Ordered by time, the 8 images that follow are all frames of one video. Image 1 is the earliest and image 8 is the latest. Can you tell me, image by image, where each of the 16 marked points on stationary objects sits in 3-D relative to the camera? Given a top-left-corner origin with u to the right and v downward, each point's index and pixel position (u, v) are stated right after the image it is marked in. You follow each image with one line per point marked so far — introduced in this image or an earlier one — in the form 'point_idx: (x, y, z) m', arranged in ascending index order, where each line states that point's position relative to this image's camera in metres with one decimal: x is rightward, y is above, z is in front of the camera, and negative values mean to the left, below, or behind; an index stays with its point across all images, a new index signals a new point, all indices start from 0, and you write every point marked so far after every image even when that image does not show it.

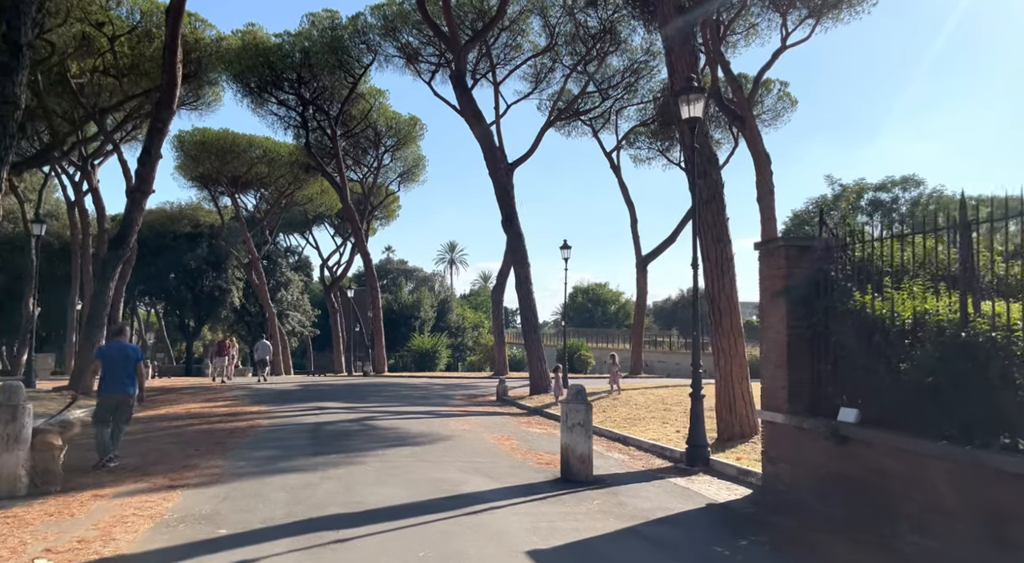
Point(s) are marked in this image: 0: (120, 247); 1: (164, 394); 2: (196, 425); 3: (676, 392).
0: (-8.8, +0.8, +17.5) m
1: (-8.8, -2.9, +19.7) m
2: (-5.0, -2.3, +12.4) m
3: (+3.7, -2.5, +17.1) m
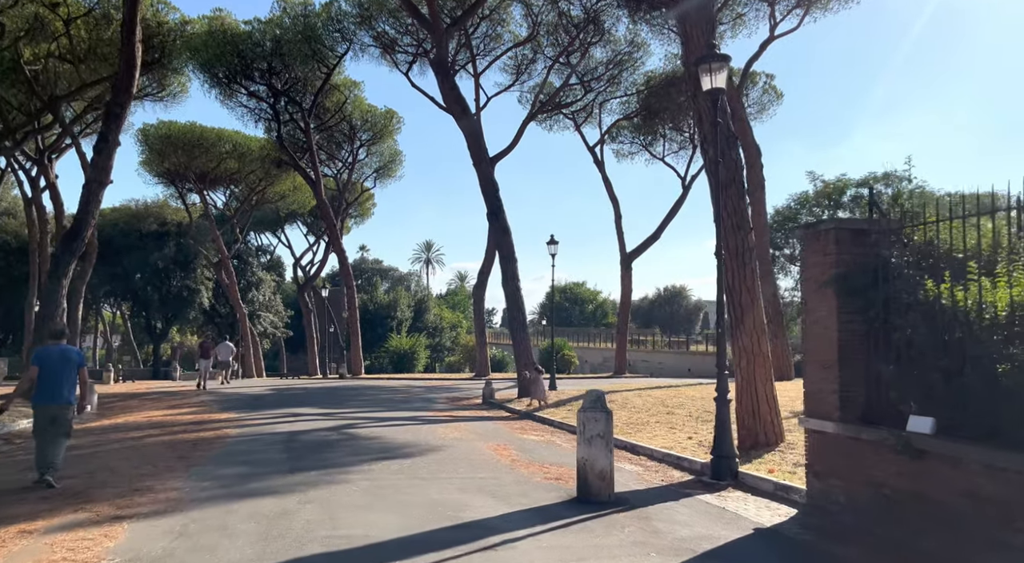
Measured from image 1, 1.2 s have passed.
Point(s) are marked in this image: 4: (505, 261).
0: (-9.1, +0.9, +16.2) m
1: (-9.2, -2.8, +18.4) m
2: (-5.1, -2.2, +11.2) m
3: (+3.4, -2.4, +16.2) m
4: (-0.2, +0.5, +19.0) m
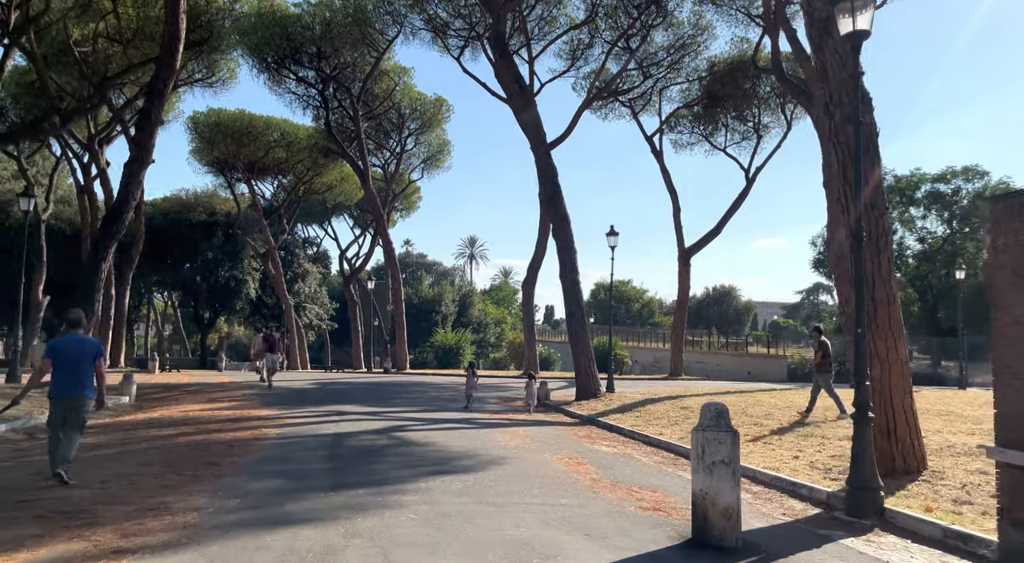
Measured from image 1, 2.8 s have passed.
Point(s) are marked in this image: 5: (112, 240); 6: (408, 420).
0: (-7.9, +1.2, +15.3) m
1: (-7.9, -2.5, +17.6) m
2: (-4.2, -2.0, +10.2) m
3: (+4.6, -2.3, +14.6) m
4: (+1.2, +0.6, +17.6) m
5: (-7.9, +0.8, +15.4) m
6: (-1.7, -2.2, +12.4) m
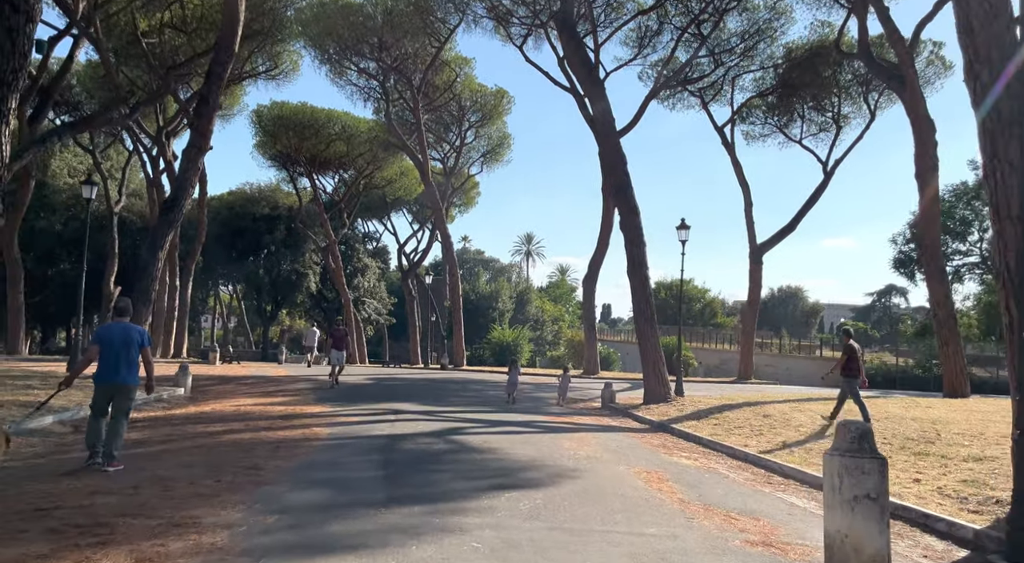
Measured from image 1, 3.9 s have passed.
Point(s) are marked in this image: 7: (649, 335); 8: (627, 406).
0: (-6.6, +1.4, +15.0) m
1: (-6.5, -2.3, +17.2) m
2: (-3.4, -1.9, +9.5) m
3: (+5.7, -2.3, +13.3) m
4: (+2.6, +0.7, +16.5) m
5: (-6.6, +1.0, +15.0) m
6: (-0.7, -2.1, +11.6) m
7: (+2.9, -1.1, +16.3) m
8: (+2.4, -2.6, +16.0) m
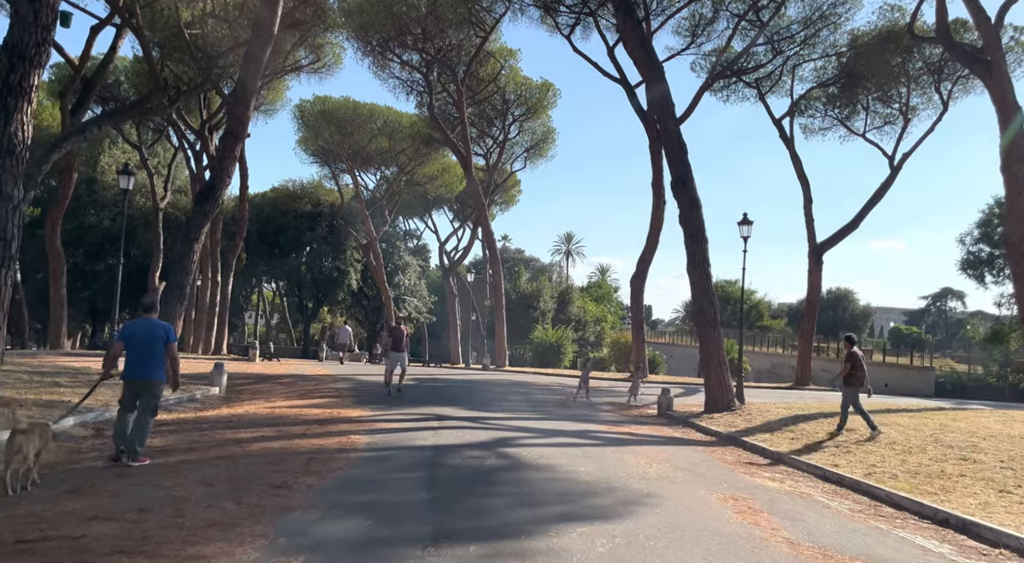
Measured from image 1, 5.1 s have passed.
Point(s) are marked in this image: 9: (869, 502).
0: (-5.6, +1.5, +14.2) m
1: (-5.4, -2.2, +16.4) m
2: (-2.7, -1.8, +8.6) m
3: (+6.5, -2.3, +12.0) m
4: (+3.6, +0.8, +15.3) m
5: (-5.7, +1.1, +14.3) m
6: (+0.1, -2.0, +10.5) m
7: (+3.9, -1.1, +15.1) m
8: (+3.3, -2.5, +14.8) m
9: (+3.6, -2.2, +7.7) m
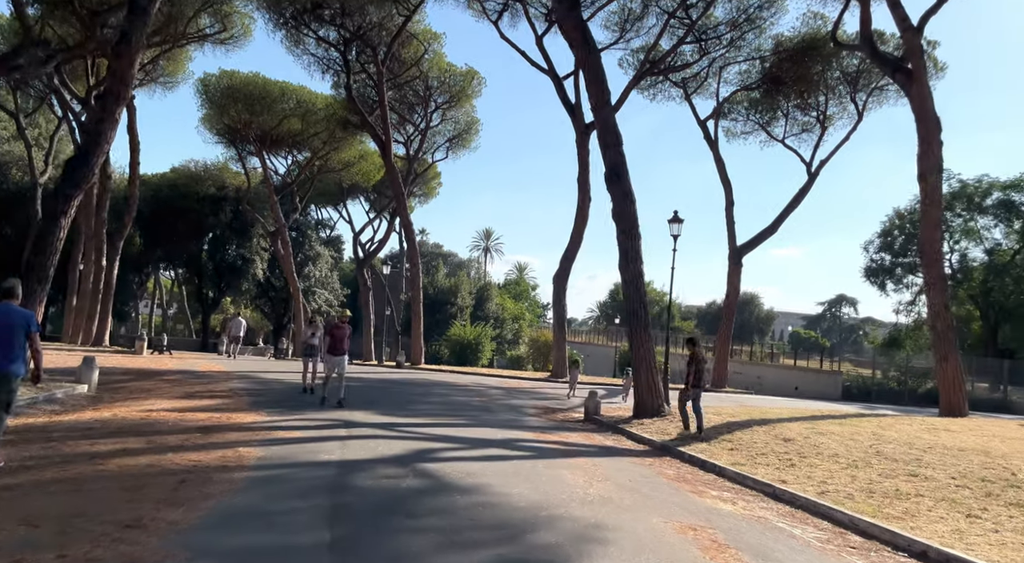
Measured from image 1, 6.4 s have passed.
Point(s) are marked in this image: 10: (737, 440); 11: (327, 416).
0: (-6.9, +1.8, +12.3) m
1: (-7.0, -1.9, +14.6) m
2: (-3.5, -1.6, +7.1) m
3: (+5.4, -2.3, +11.5) m
4: (+2.1, +0.8, +14.5) m
5: (-6.9, +1.4, +12.4) m
6: (-0.9, -1.9, +9.3) m
7: (+2.4, -1.1, +14.3) m
8: (+1.9, -2.5, +14.0) m
9: (+2.9, -2.2, +6.9) m
10: (+3.3, -2.3, +11.5) m
11: (-2.6, -1.9, +10.7) m
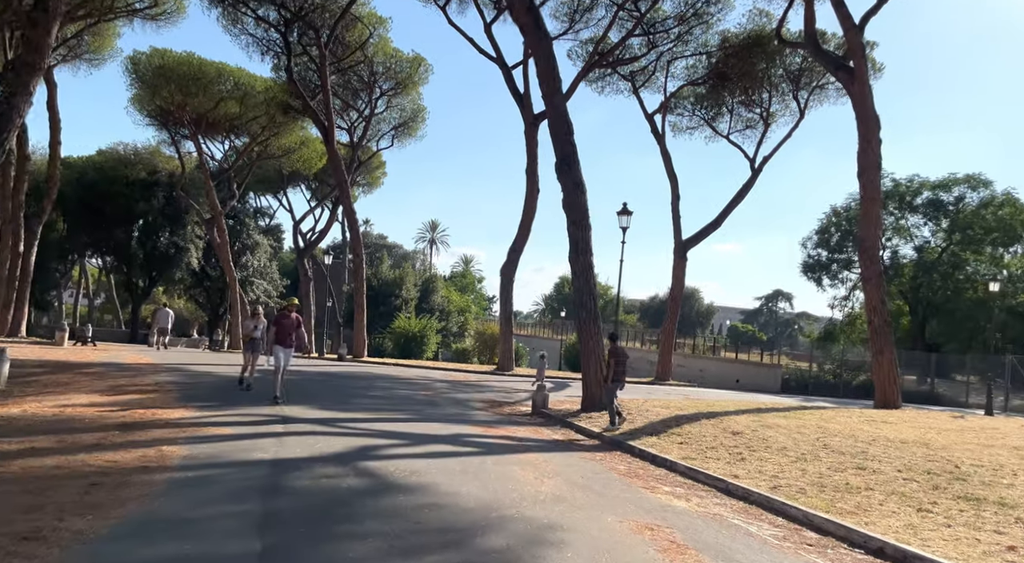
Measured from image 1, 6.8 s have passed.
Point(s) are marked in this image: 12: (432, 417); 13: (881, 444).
0: (-7.7, +2.0, +11.5) m
1: (-8.0, -1.6, +13.7) m
2: (-3.9, -1.5, +6.5) m
3: (+4.6, -2.2, +11.5) m
4: (+1.2, +1.0, +14.3) m
5: (-7.7, +1.6, +11.5) m
6: (-1.5, -1.8, +8.9) m
7: (+1.4, -0.9, +14.1) m
8: (+0.9, -2.3, +13.7) m
9: (+2.4, -2.1, +6.8) m
10: (+2.5, -2.2, +11.3) m
11: (-3.3, -1.7, +10.1) m
12: (-1.2, -2.1, +11.9) m
13: (+5.2, -2.3, +11.1) m
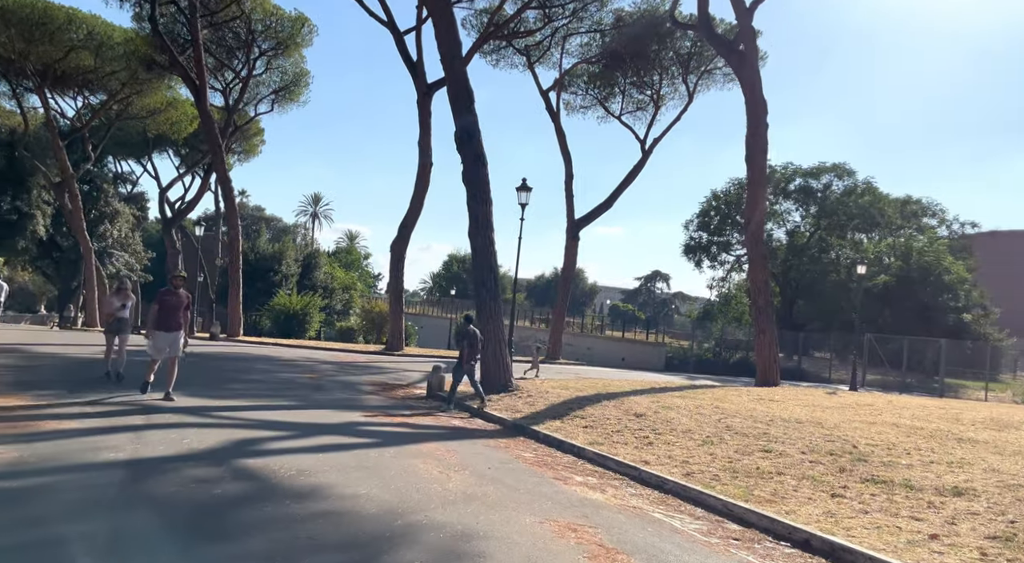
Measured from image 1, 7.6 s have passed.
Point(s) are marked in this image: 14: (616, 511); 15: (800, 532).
0: (-9.0, +2.5, +9.5) m
1: (-9.7, -1.1, +11.7) m
2: (-4.6, -1.2, +5.3) m
3: (+3.1, -2.0, +11.5) m
4: (-0.7, +1.4, +13.6) m
5: (-9.0, +2.1, +9.5) m
6: (-2.6, -1.5, +8.0) m
7: (-0.4, -0.5, +13.5) m
8: (-0.9, -1.9, +13.1) m
9: (+1.6, -1.9, +6.5) m
10: (+1.1, -1.9, +11.0) m
11: (-4.5, -1.4, +8.9) m
12: (-2.7, -1.7, +11.0) m
13: (+3.7, -2.0, +11.1) m
14: (+0.8, -1.8, +6.1) m
15: (+2.2, -1.9, +5.8) m
